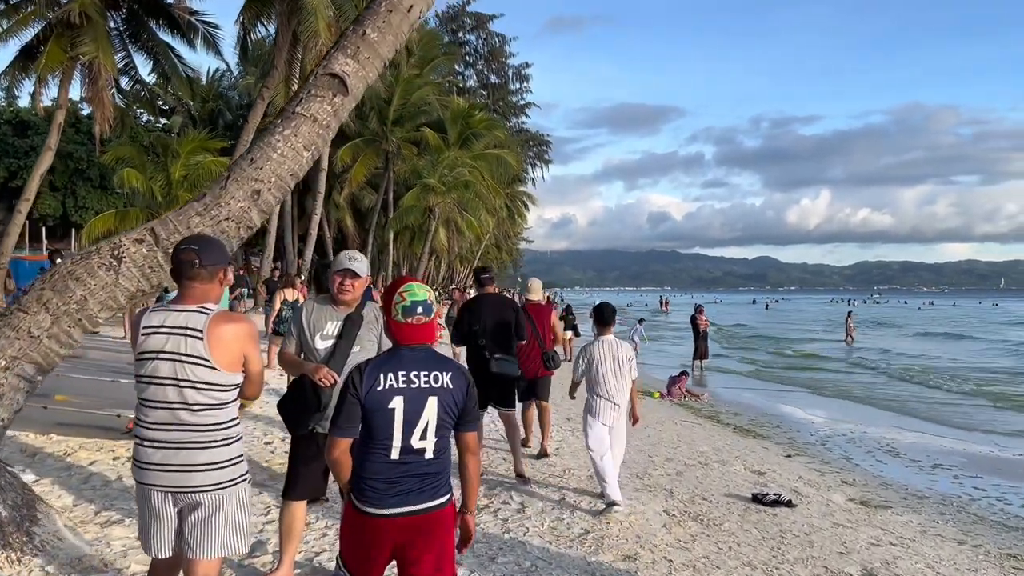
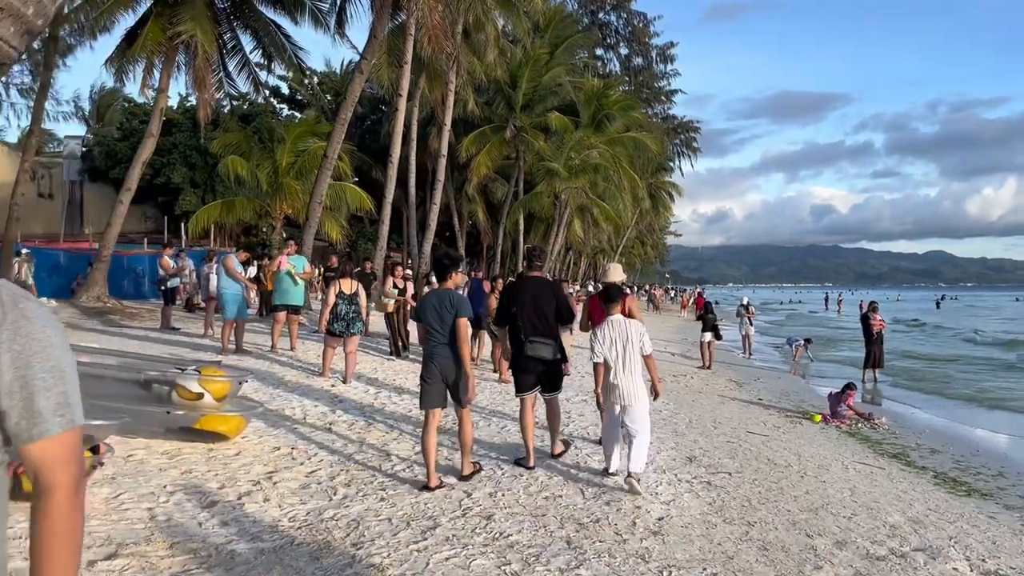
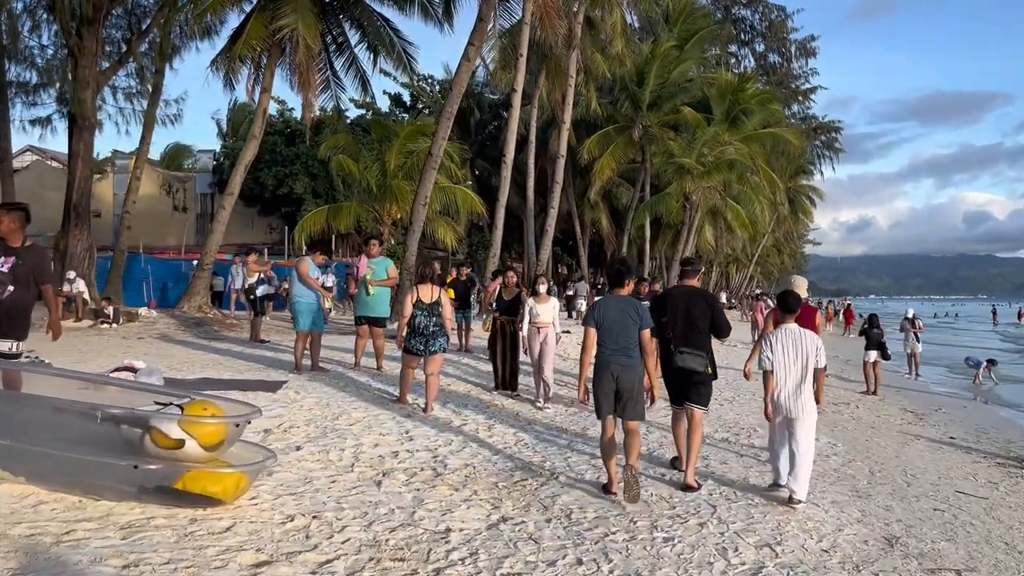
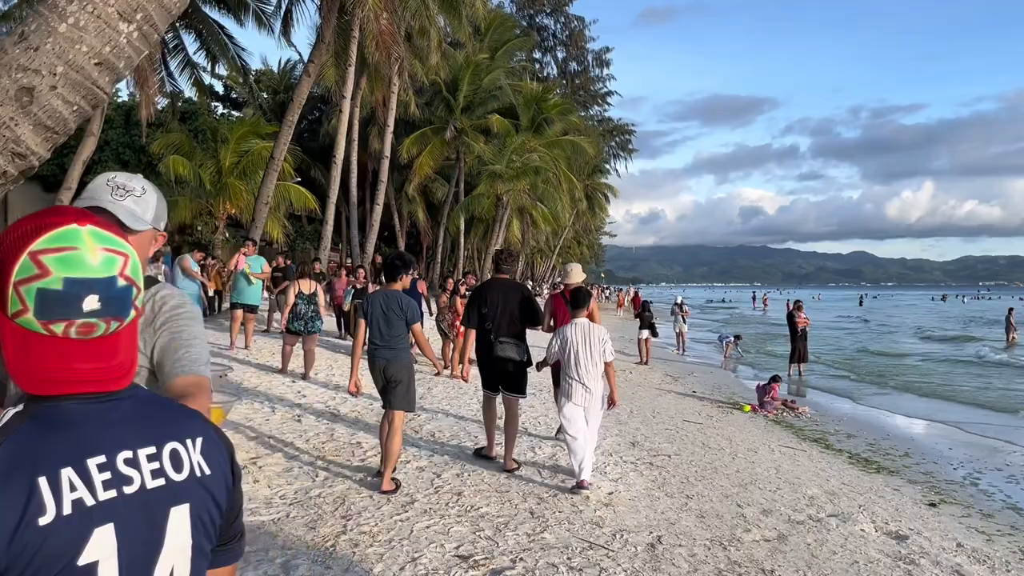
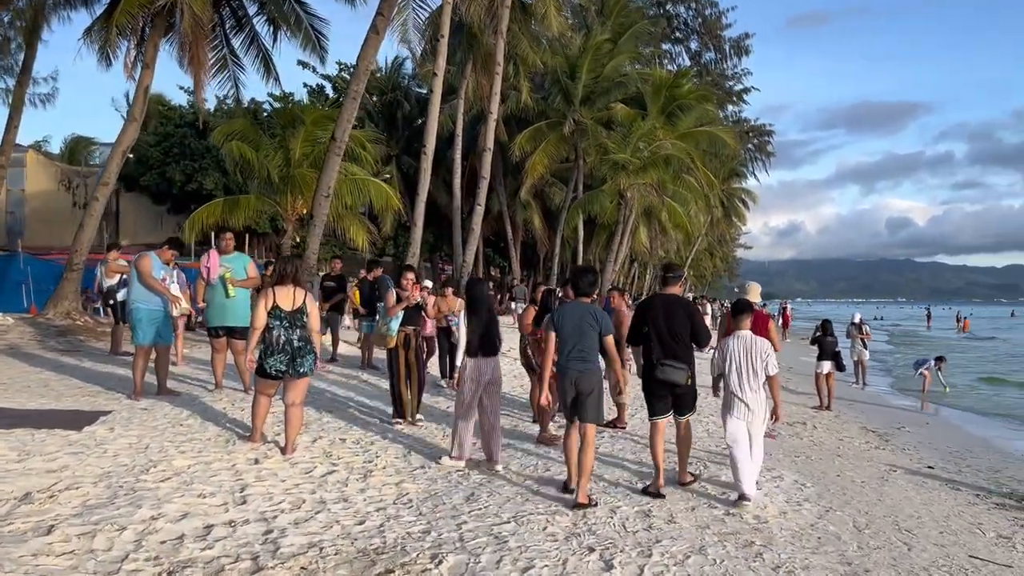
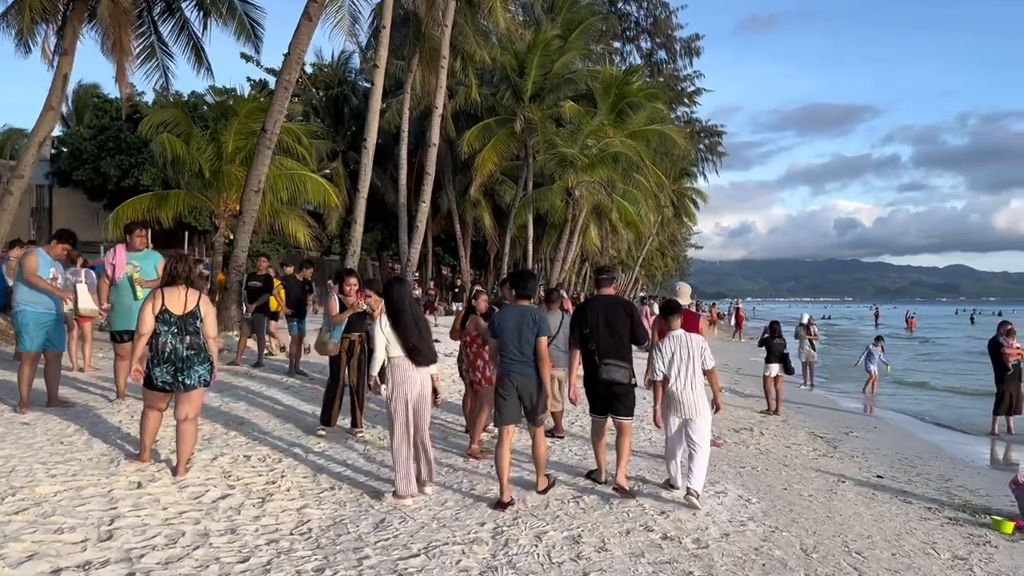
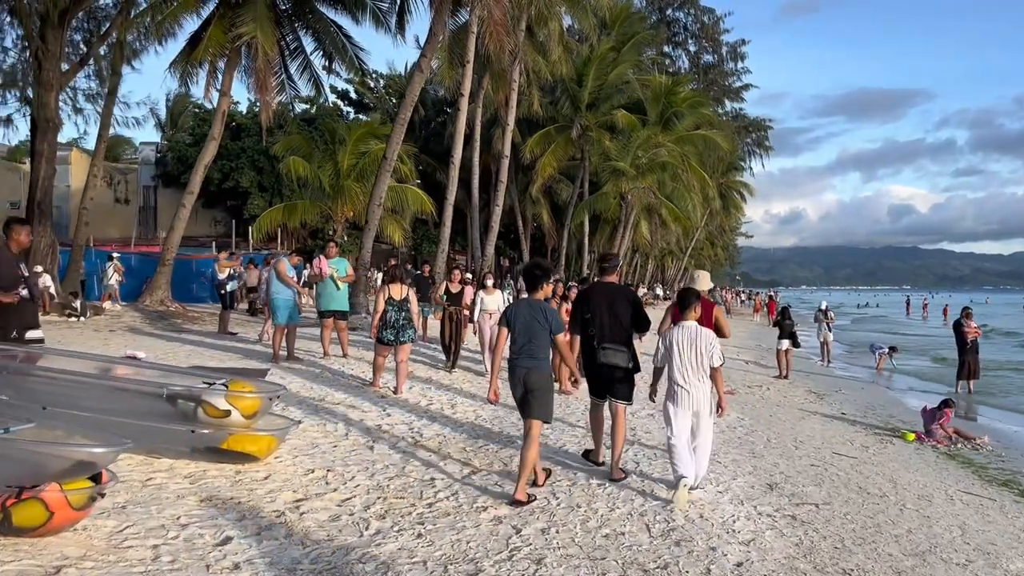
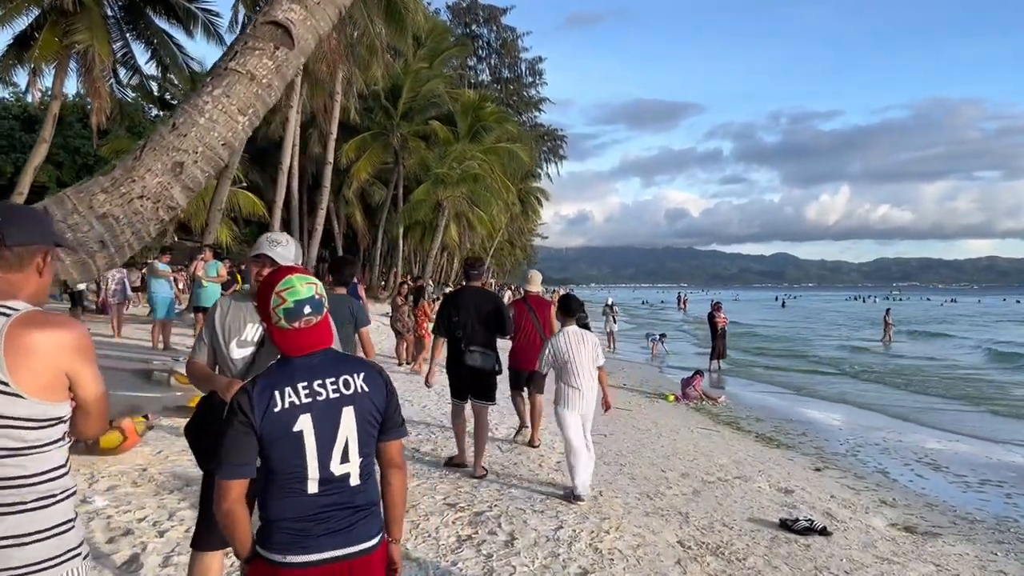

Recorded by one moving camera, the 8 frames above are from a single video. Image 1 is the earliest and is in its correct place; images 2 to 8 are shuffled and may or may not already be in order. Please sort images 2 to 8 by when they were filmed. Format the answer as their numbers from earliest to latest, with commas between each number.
8, 4, 2, 7, 3, 5, 6
